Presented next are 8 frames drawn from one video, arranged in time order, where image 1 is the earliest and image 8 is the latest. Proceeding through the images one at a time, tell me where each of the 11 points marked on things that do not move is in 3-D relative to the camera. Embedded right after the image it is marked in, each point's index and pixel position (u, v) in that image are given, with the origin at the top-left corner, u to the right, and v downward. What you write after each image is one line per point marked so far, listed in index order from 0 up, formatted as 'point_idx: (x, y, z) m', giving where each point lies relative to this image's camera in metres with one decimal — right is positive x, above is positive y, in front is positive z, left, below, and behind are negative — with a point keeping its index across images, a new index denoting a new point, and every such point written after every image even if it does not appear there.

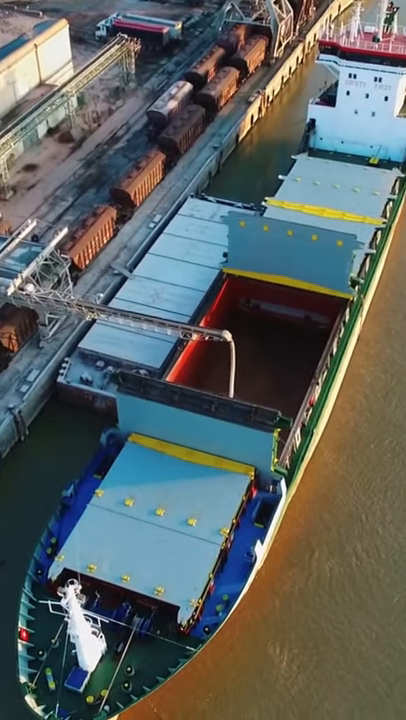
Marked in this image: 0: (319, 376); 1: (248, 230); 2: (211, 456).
0: (+2.7, -0.4, +18.3) m
1: (+1.1, +3.3, +20.0) m
2: (+0.2, -1.9, +15.6) m
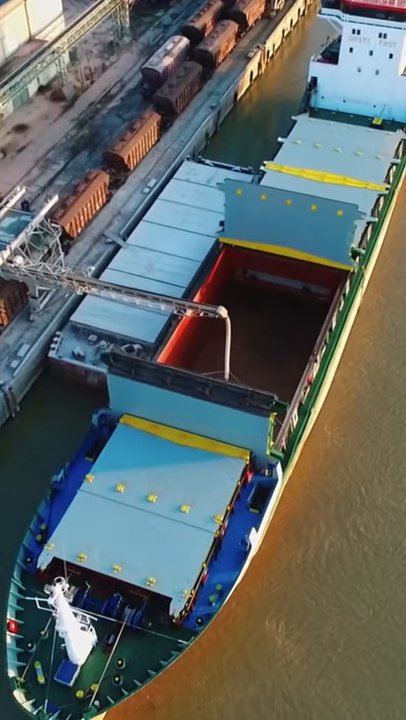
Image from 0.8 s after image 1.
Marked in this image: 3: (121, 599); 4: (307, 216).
0: (+2.6, +0.2, +17.7) m
1: (+1.0, +3.9, +19.3) m
2: (0.0, -1.5, +15.1) m
3: (-1.3, -3.9, +13.0) m
4: (+2.5, +3.4, +19.0) m
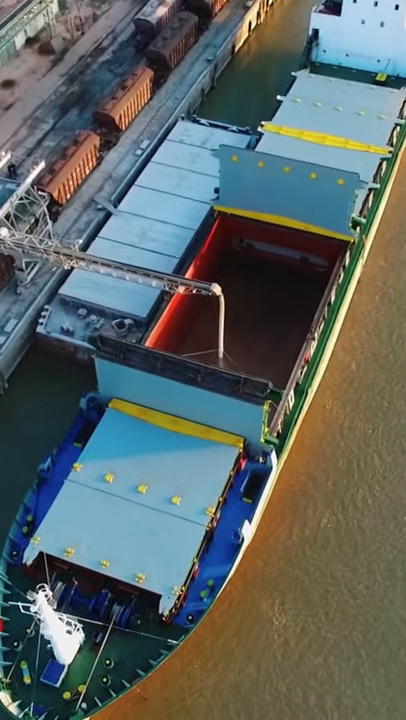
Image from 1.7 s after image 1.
0: (+2.4, +0.6, +17.1) m
1: (+0.9, +4.5, +18.4) m
2: (-0.1, -1.2, +14.6) m
3: (-1.5, -3.8, +12.6) m
4: (+2.3, +4.0, +18.1) m
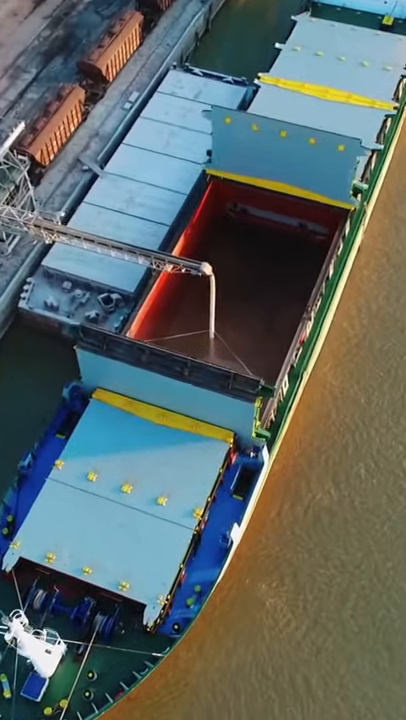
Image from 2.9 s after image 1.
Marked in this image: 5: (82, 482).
0: (+2.2, +1.0, +16.2) m
1: (+0.7, +5.0, +17.1) m
2: (-0.3, -1.0, +13.9) m
3: (-1.7, -3.8, +12.2) m
4: (+2.1, +4.5, +16.9) m
5: (-2.0, -2.0, +13.2) m
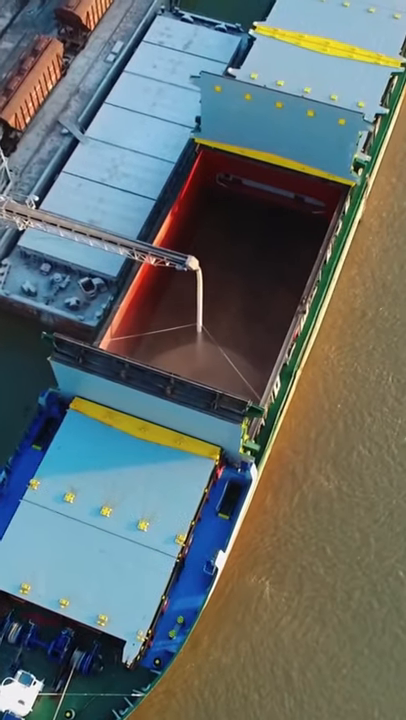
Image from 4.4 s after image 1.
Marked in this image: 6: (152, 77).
0: (+2.0, +1.1, +15.1) m
1: (+0.4, +5.1, +15.6) m
2: (-0.6, -1.2, +13.0) m
3: (-2.0, -4.1, +11.6) m
4: (+1.9, +4.6, +15.4) m
5: (-2.3, -2.3, +12.4) m
6: (-1.2, +6.7, +18.9) m
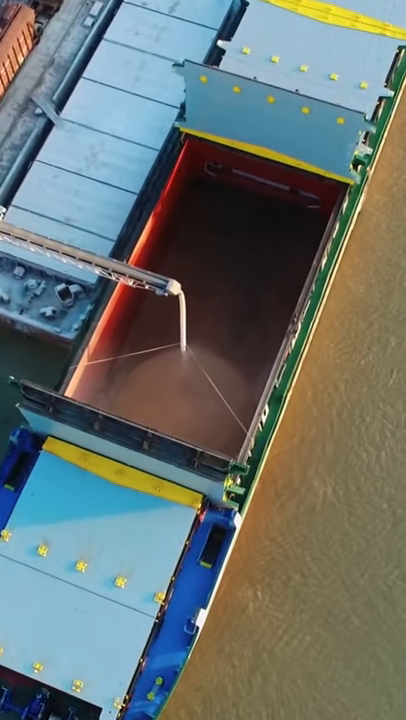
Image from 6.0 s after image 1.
0: (+1.7, +0.7, +14.0) m
1: (+0.2, +4.8, +14.0) m
2: (-0.8, -1.8, +12.3) m
3: (-2.2, -4.9, +11.2) m
4: (+1.6, +4.2, +13.9) m
5: (-2.6, -2.9, +11.8) m
6: (-1.5, +6.8, +17.2) m
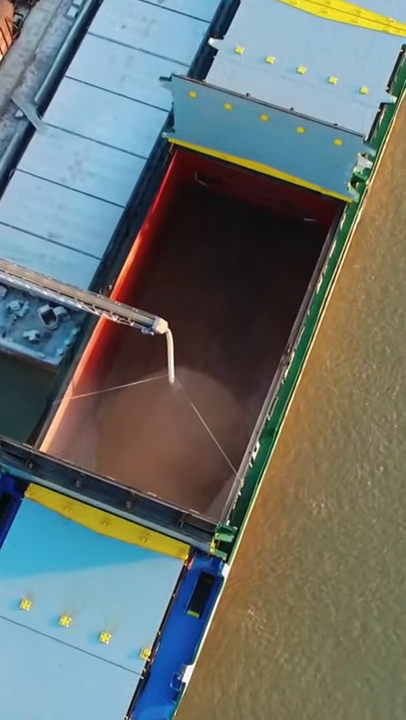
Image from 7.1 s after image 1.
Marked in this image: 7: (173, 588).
0: (+1.5, +0.2, +13.4) m
1: (0.0, +4.2, +13.1) m
2: (-1.0, -2.5, +11.9) m
3: (-2.4, -5.6, +11.1) m
4: (+1.4, +3.6, +13.0) m
5: (-2.7, -3.7, +11.5) m
6: (-1.7, +6.5, +16.1) m
7: (-0.4, -3.3, +11.7) m
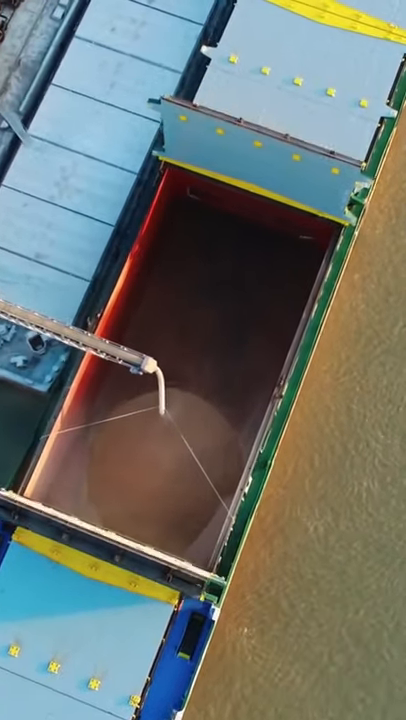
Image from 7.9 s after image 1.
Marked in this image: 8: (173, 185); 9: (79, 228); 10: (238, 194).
0: (+1.4, -0.4, +13.1) m
1: (-0.2, +3.6, +12.5) m
2: (-1.2, -3.1, +11.7) m
3: (-2.6, -6.3, +11.2) m
4: (+1.3, +3.1, +12.5) m
5: (-2.9, -4.3, +11.4) m
6: (-1.8, +6.1, +15.4) m
7: (-0.6, -4.0, +11.6) m
8: (-0.6, +3.2, +14.4) m
9: (-2.3, +2.4, +14.5) m
10: (+0.6, +2.9, +14.0) m
